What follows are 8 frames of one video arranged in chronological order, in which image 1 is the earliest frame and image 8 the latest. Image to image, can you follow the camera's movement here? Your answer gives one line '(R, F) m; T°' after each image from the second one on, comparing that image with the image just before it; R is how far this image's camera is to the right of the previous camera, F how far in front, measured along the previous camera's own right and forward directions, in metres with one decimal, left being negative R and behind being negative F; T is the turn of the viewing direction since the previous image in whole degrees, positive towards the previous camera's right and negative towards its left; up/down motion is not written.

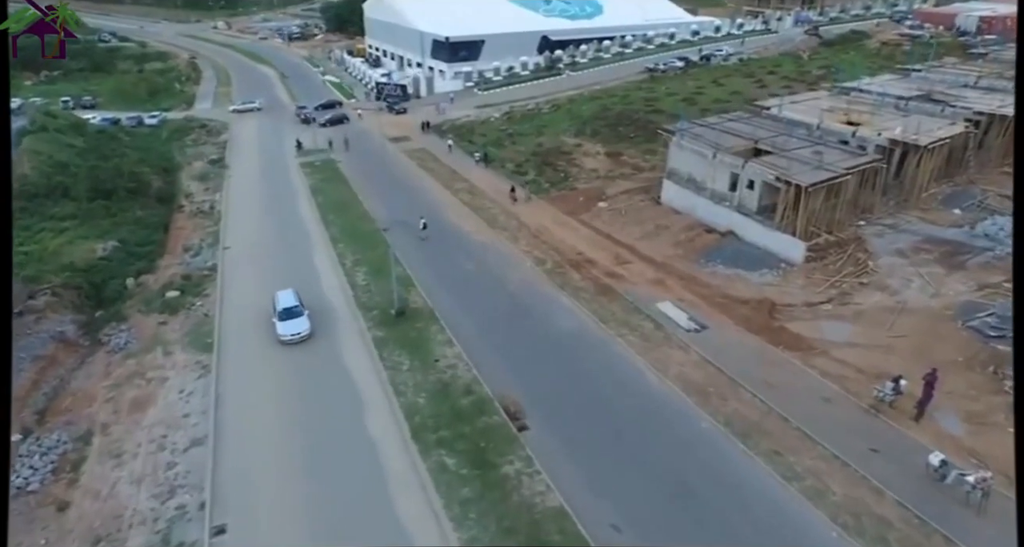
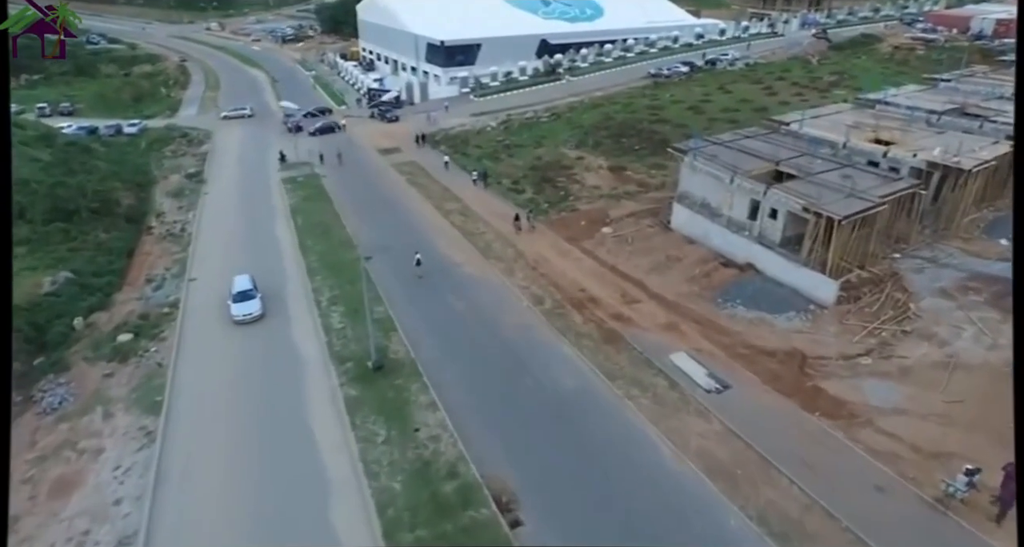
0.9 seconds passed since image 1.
(+0.1, +0.9) m; 0°
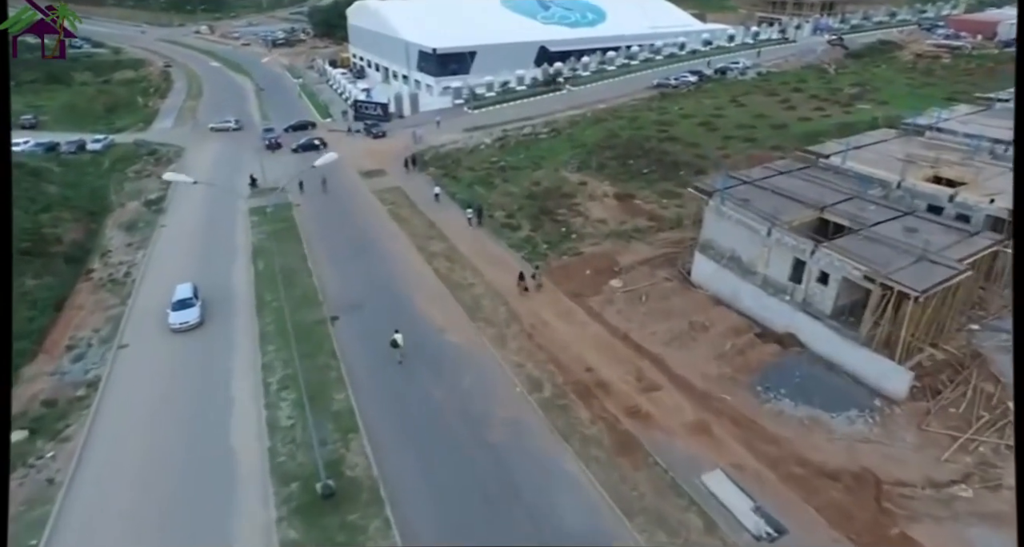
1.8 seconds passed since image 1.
(+0.1, +1.4) m; 0°
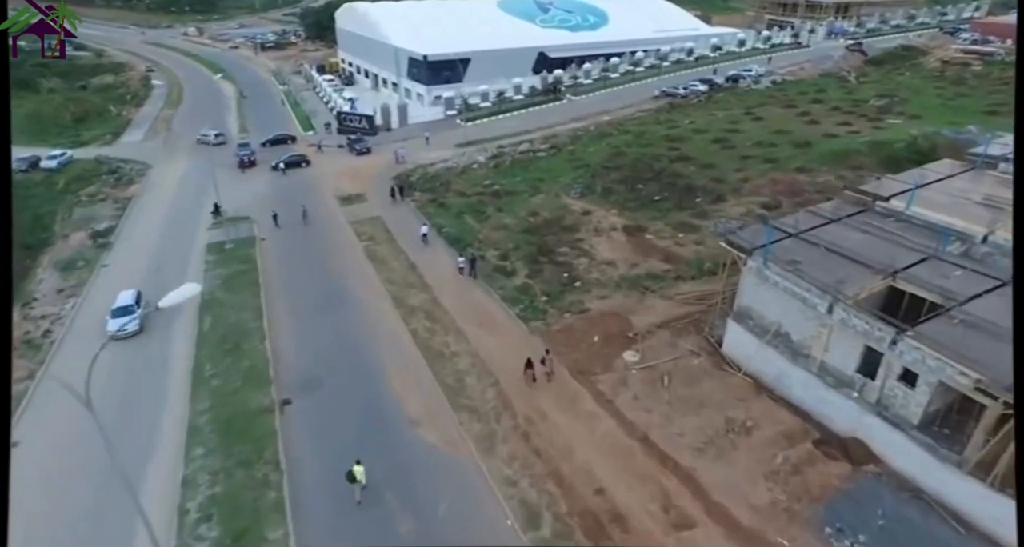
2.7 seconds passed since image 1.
(+0.1, +1.5) m; 0°
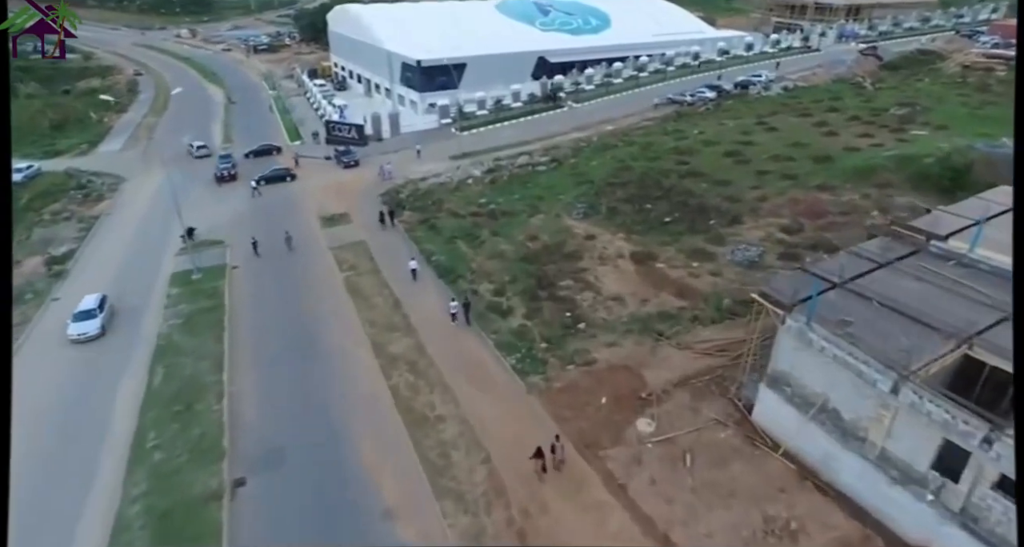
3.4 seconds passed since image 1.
(+0.1, +1.0) m; 0°
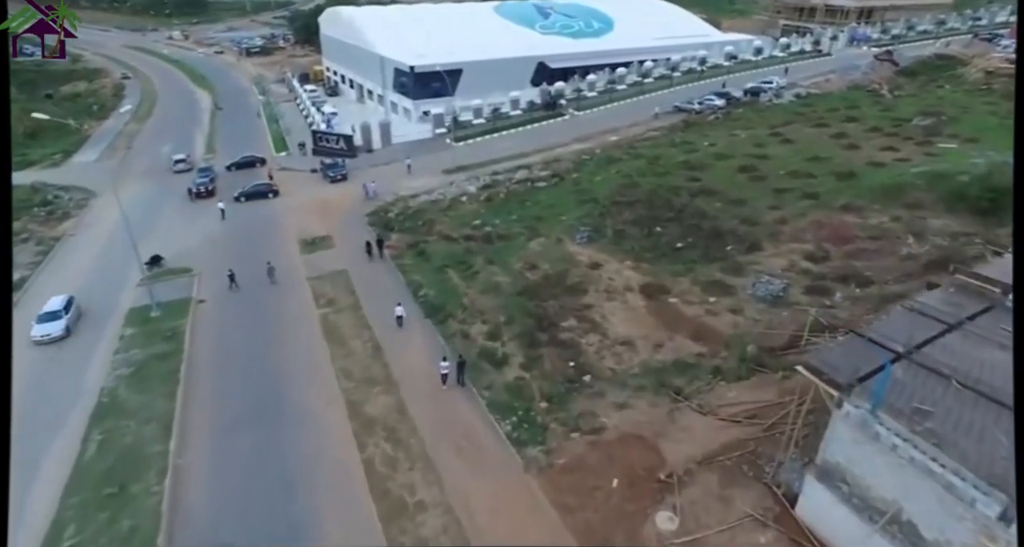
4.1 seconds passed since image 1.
(0.0, +1.0) m; 0°
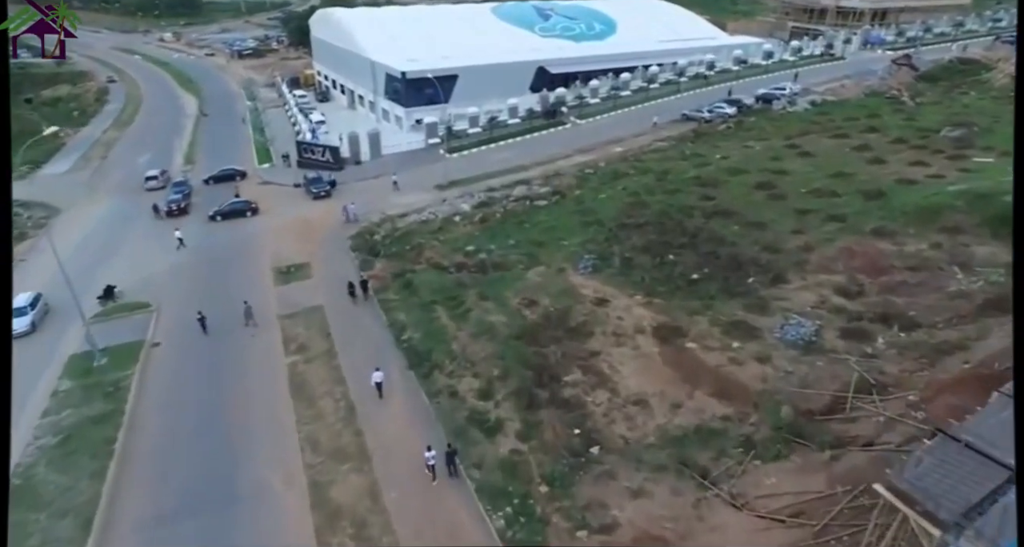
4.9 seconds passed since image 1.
(+0.1, +1.0) m; 0°
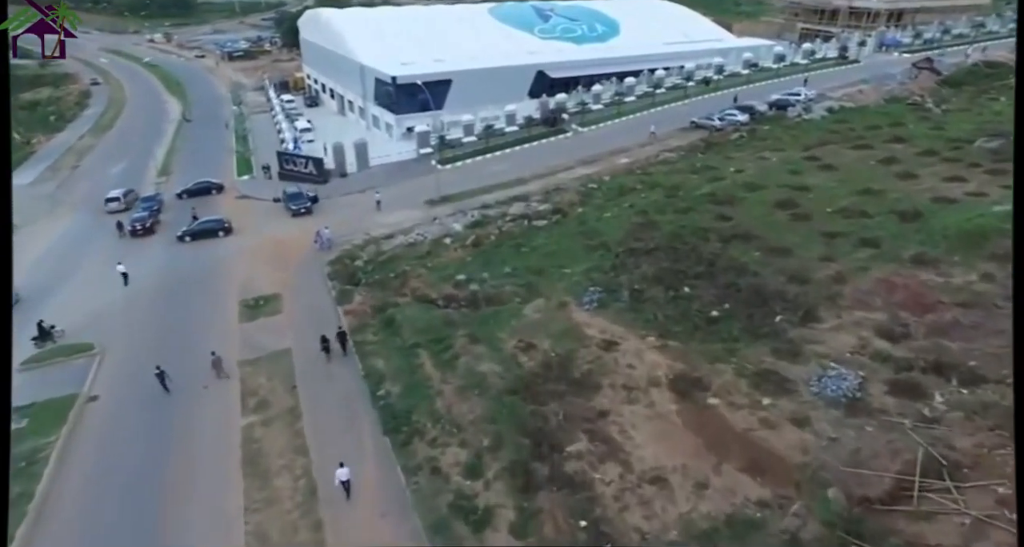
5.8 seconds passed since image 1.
(+0.1, +1.1) m; 0°
